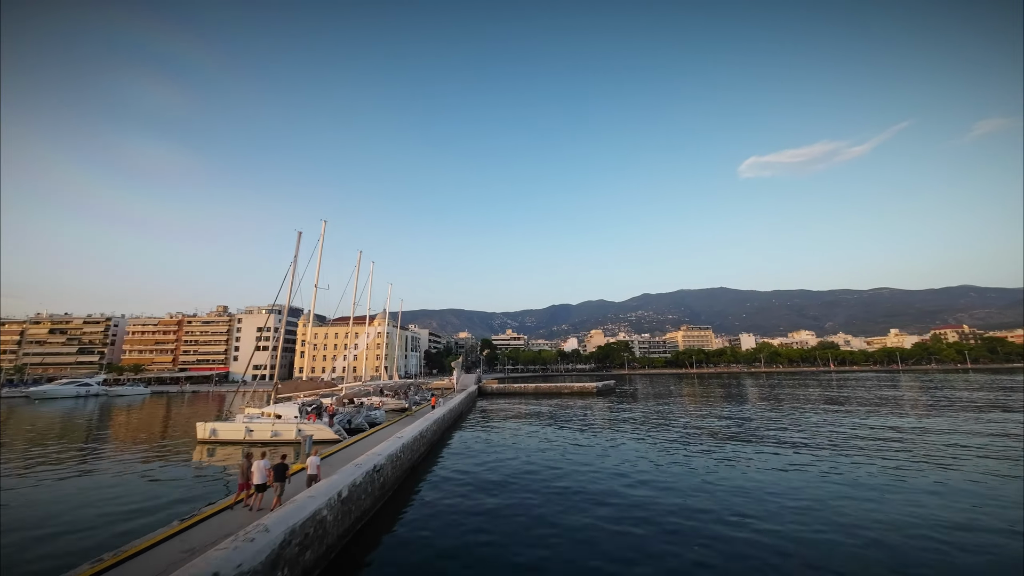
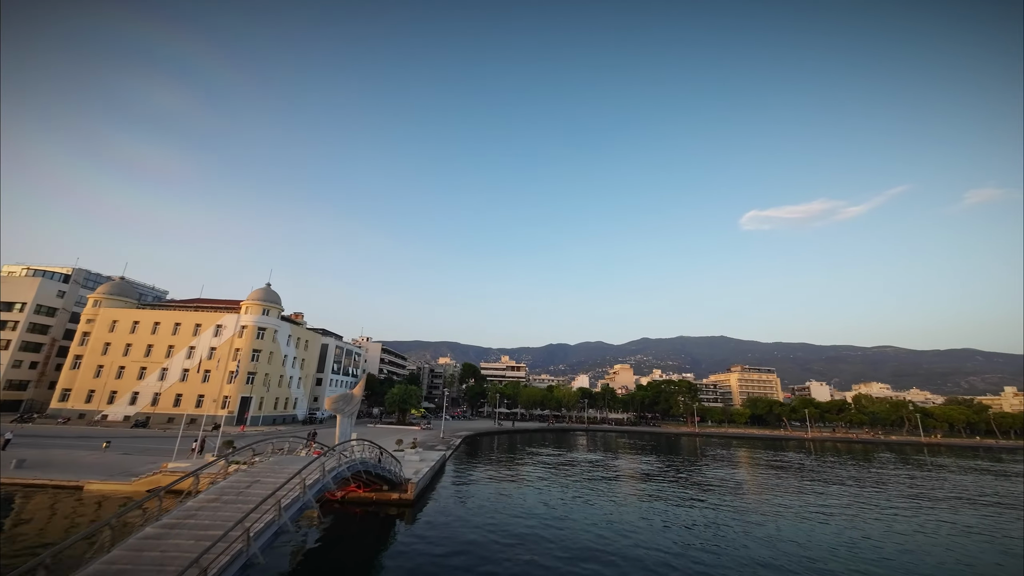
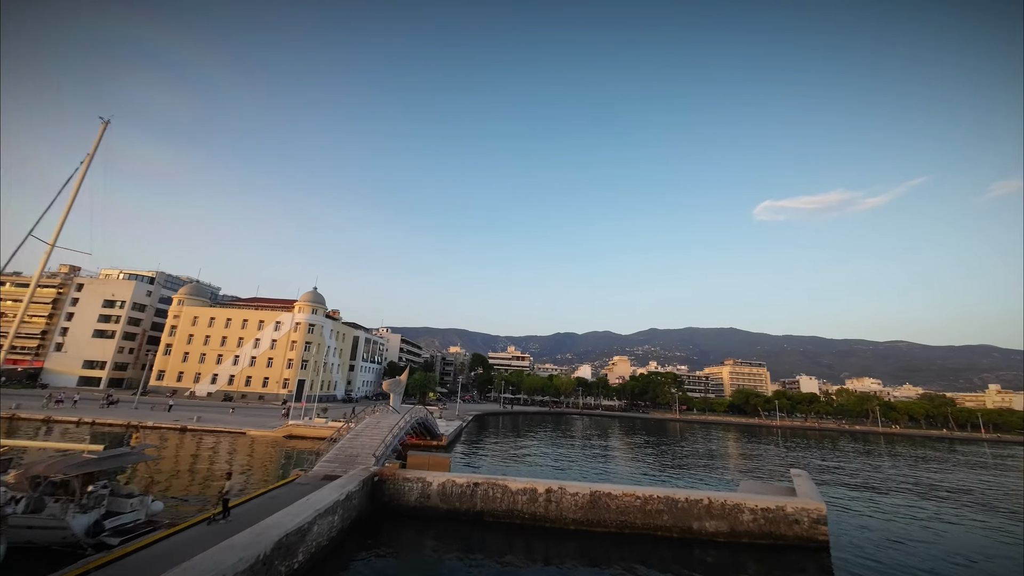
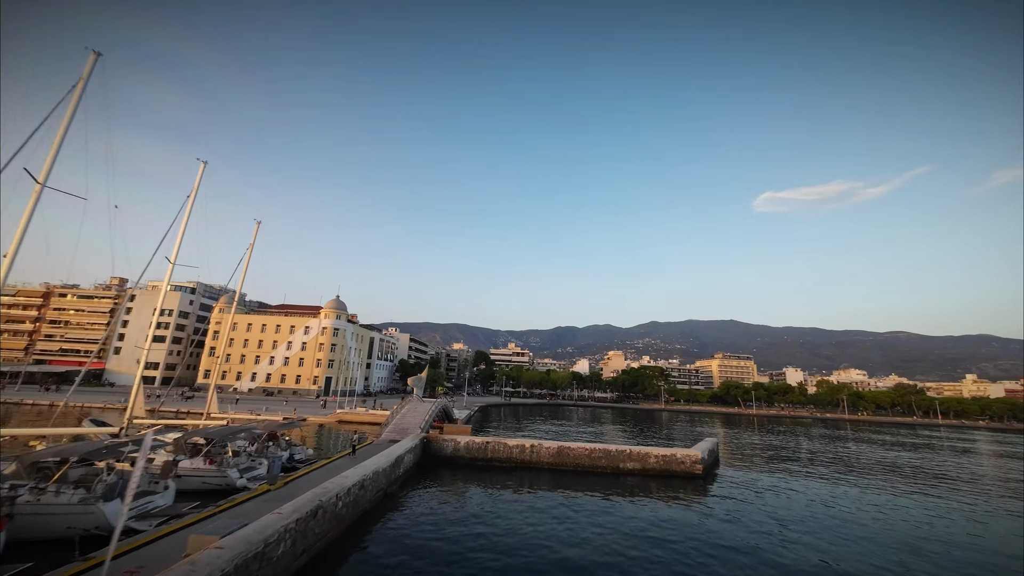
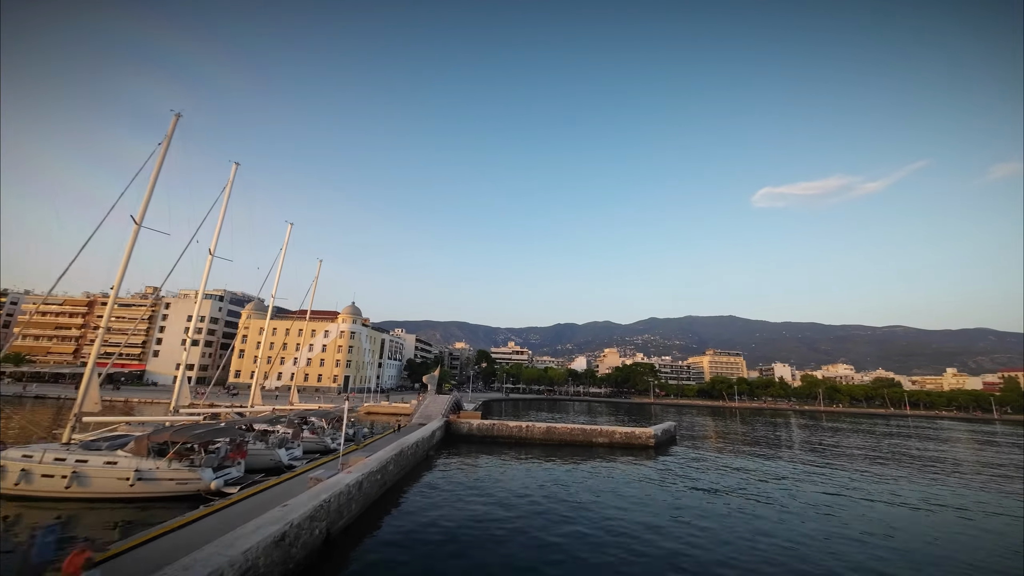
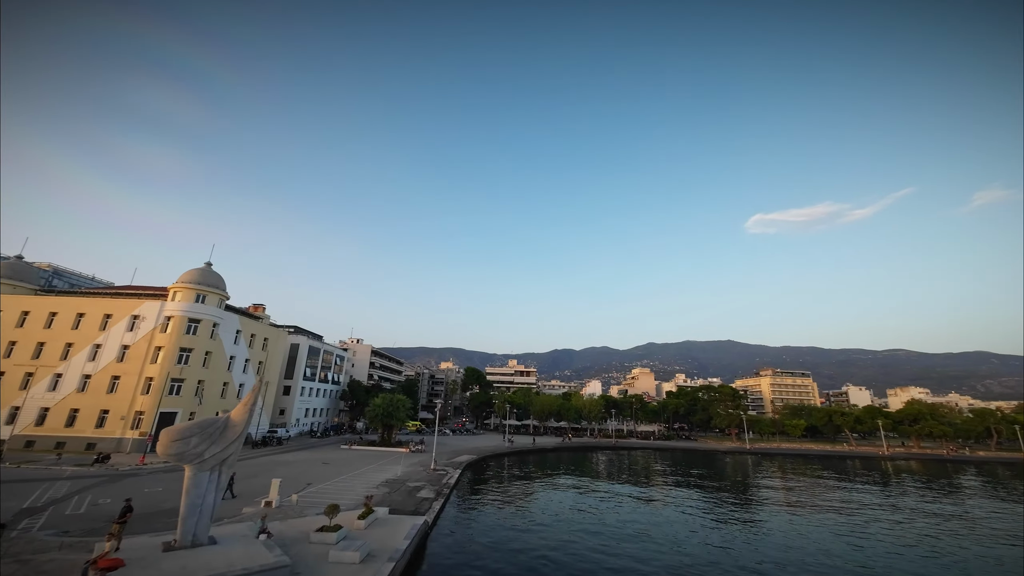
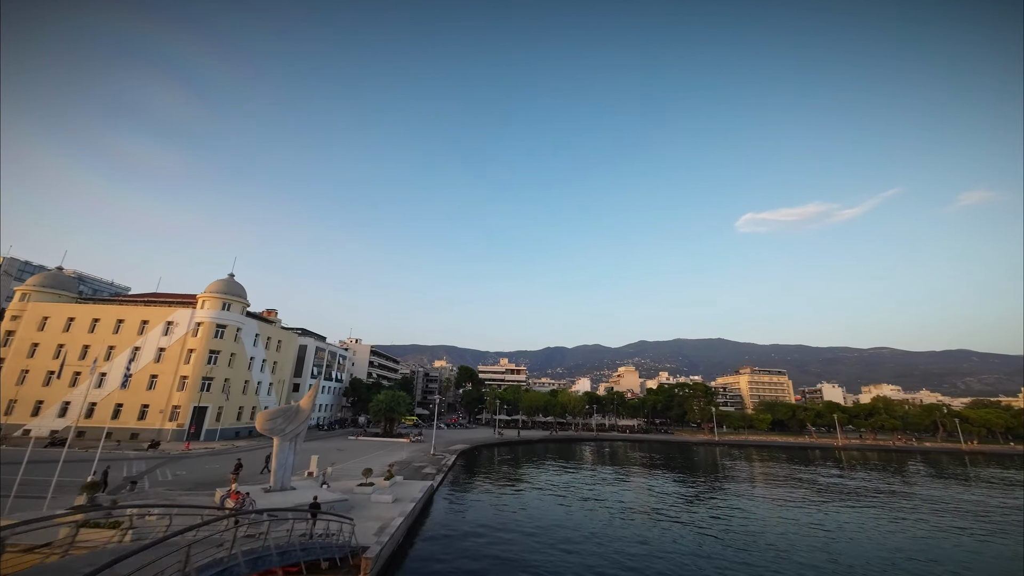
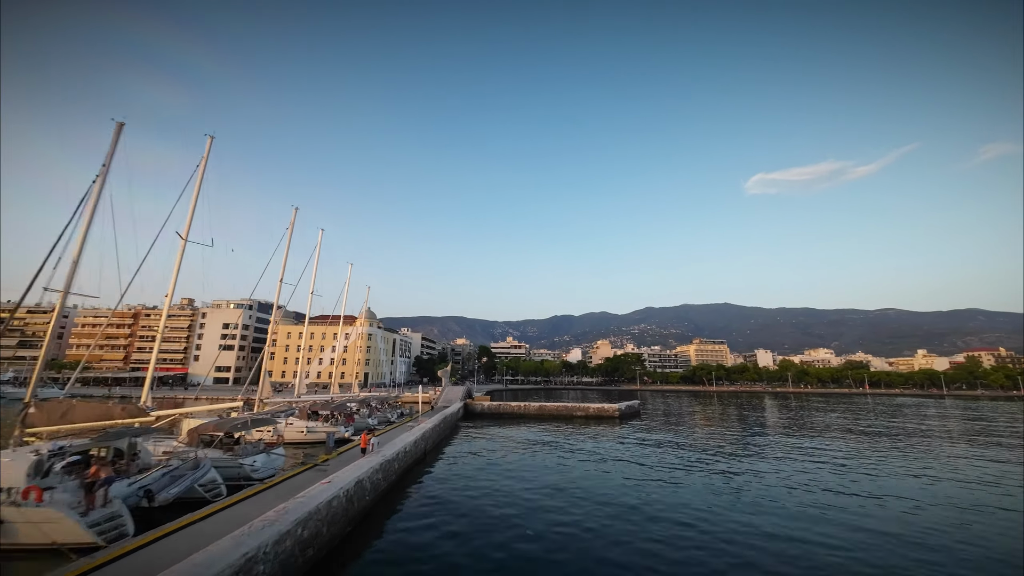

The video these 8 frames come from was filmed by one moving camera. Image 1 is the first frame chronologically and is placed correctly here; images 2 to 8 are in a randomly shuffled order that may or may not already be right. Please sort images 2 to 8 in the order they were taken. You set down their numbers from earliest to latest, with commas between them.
8, 5, 4, 3, 2, 7, 6
